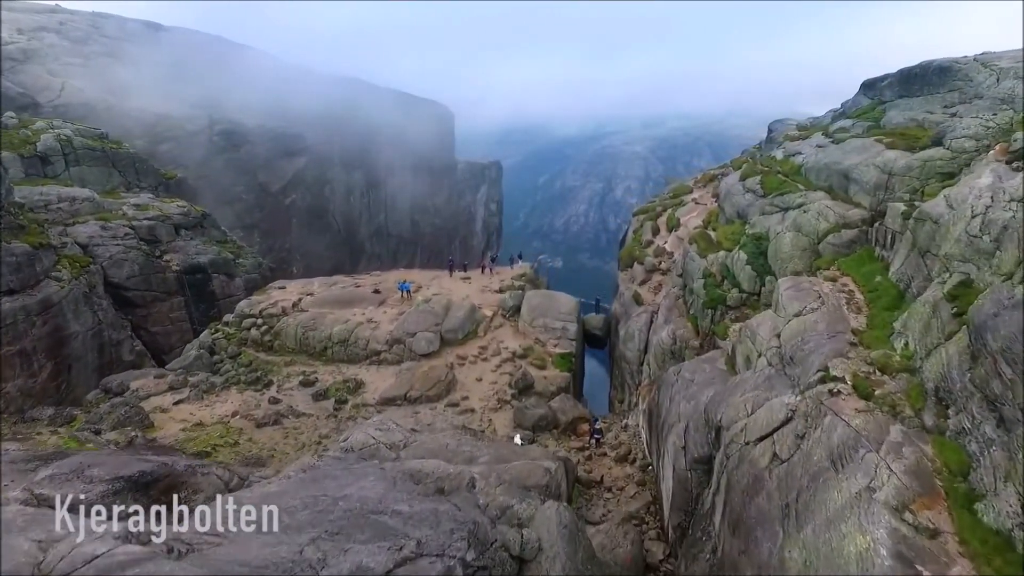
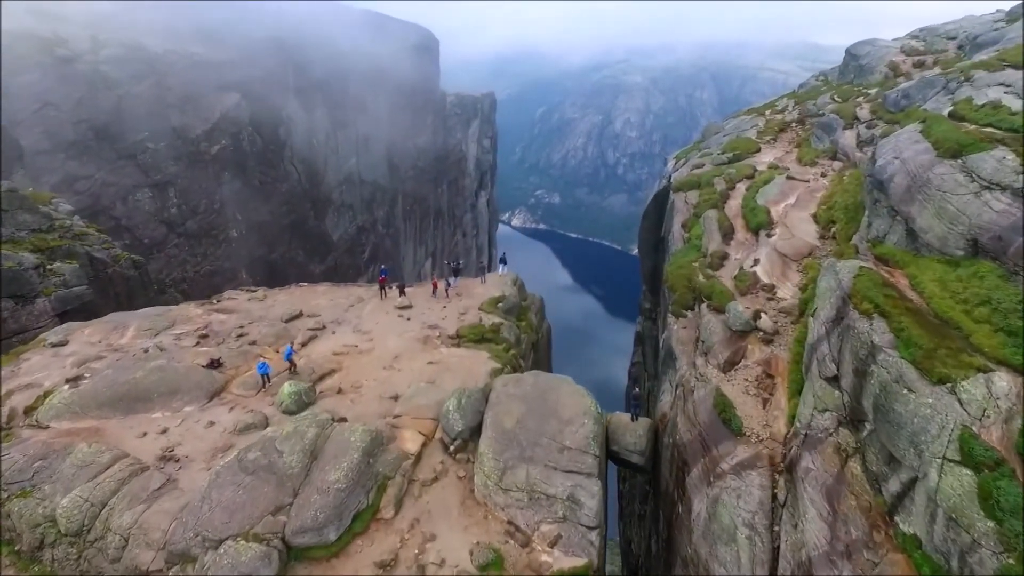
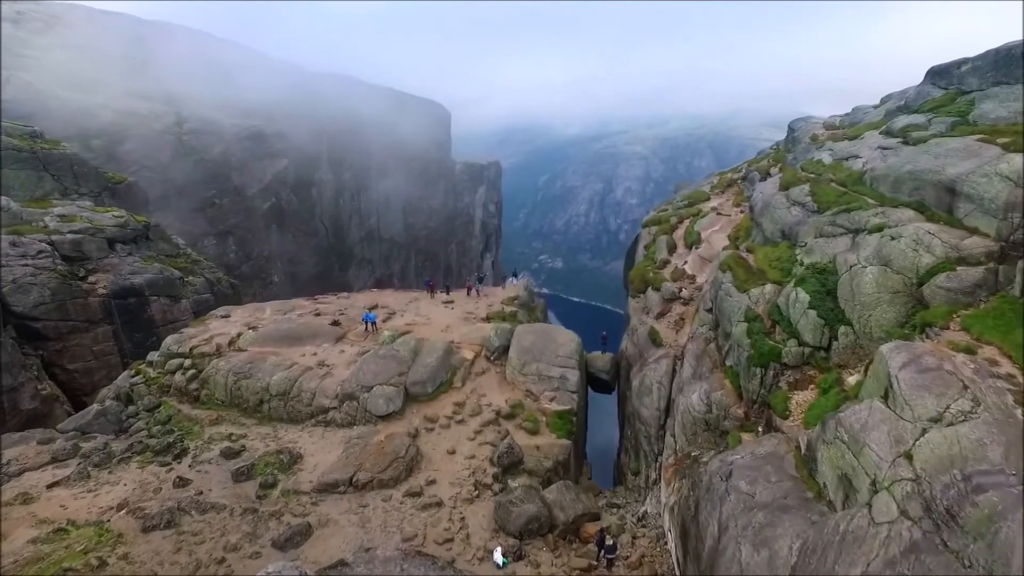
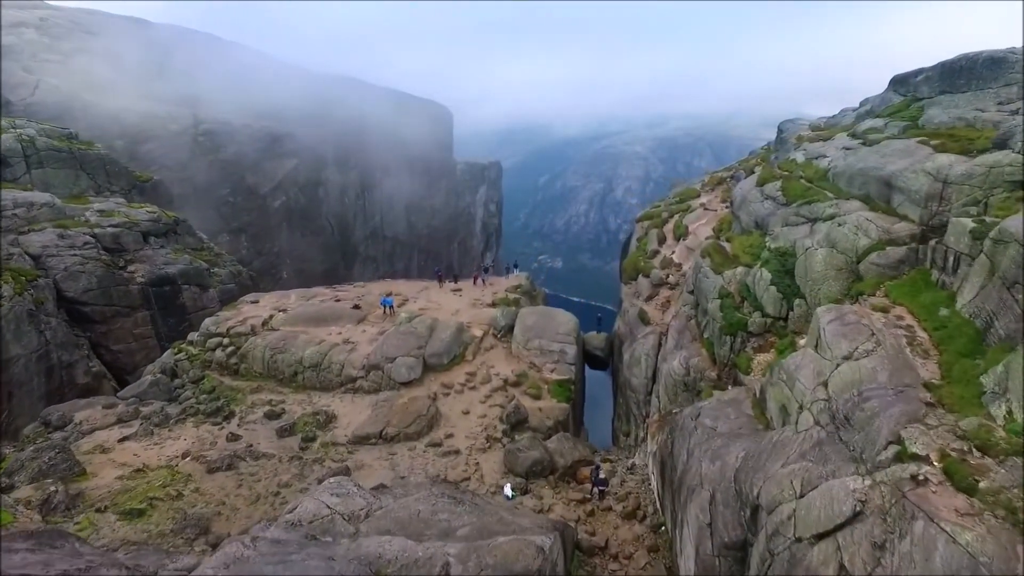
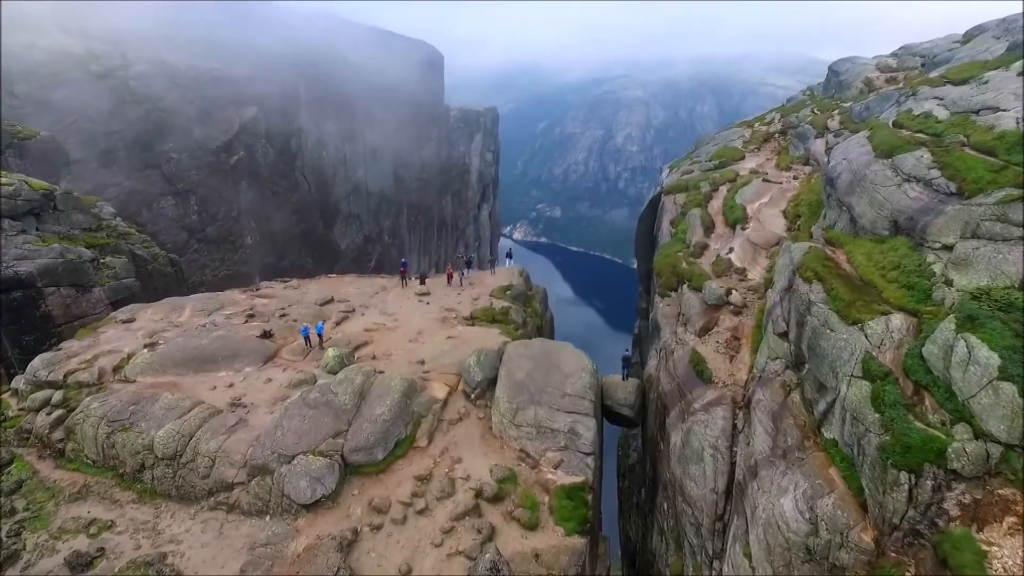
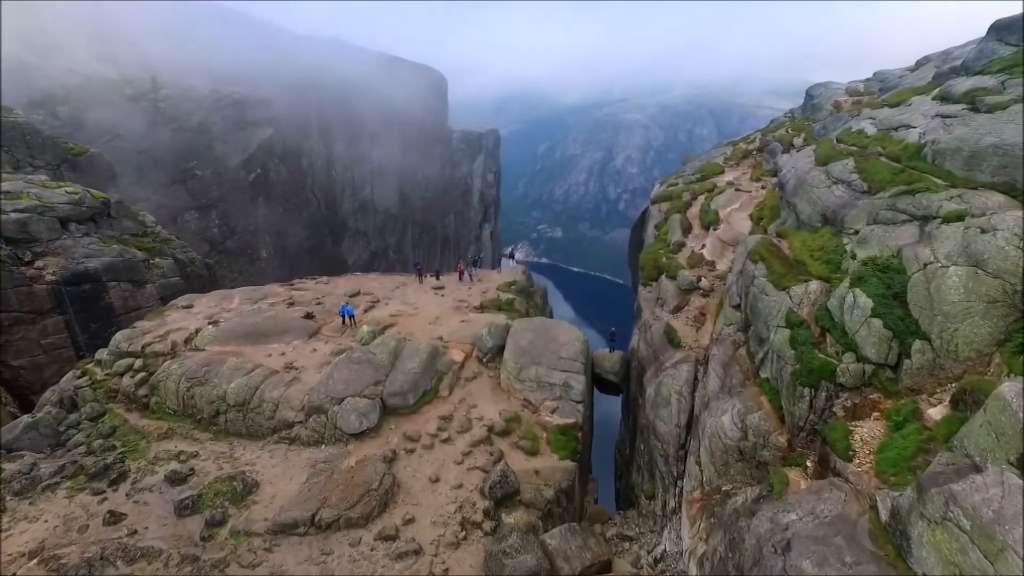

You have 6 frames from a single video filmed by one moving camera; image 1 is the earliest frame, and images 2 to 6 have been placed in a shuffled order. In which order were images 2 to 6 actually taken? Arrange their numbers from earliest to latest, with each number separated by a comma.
4, 3, 6, 5, 2
